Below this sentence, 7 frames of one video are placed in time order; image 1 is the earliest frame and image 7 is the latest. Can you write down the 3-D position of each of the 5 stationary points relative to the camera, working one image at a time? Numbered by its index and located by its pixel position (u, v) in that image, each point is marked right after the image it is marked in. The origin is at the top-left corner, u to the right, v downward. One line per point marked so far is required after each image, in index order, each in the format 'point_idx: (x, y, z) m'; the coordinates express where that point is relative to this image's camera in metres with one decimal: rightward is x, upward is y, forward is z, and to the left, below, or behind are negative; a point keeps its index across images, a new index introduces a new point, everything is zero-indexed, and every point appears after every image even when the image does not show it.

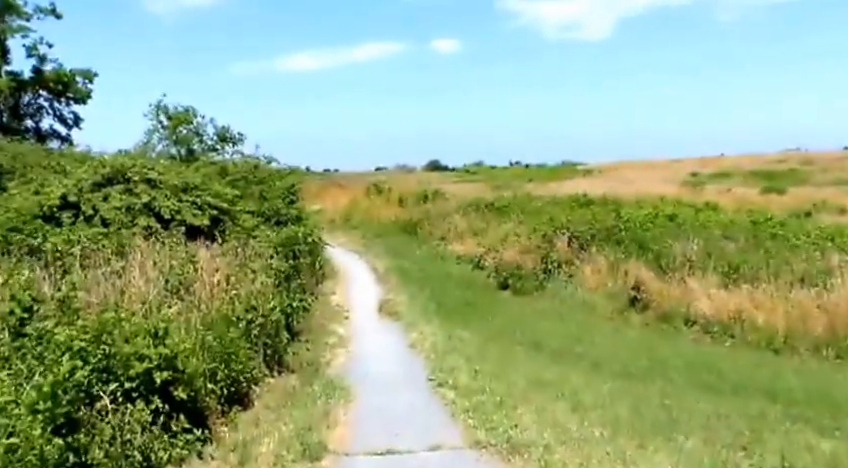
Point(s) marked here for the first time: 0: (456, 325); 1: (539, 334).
0: (+0.7, -2.0, +18.5) m
1: (+2.4, -2.1, +17.8) m
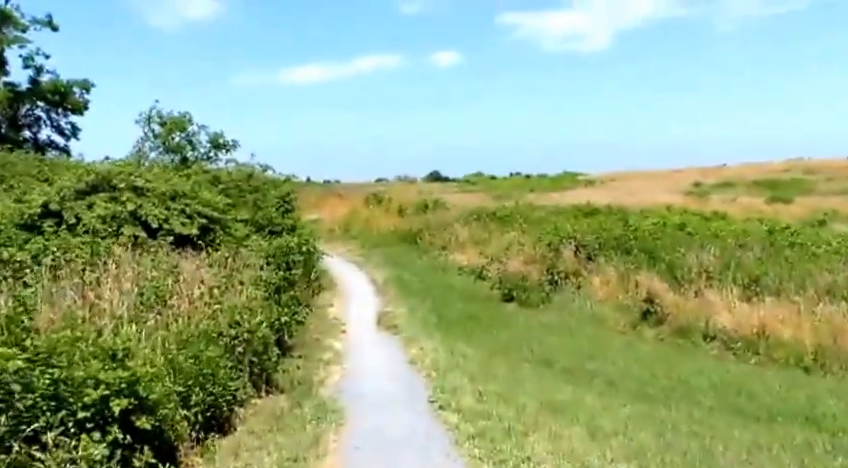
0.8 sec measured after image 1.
0: (+0.7, -2.2, +17.4) m
1: (+2.5, -2.3, +16.7) m
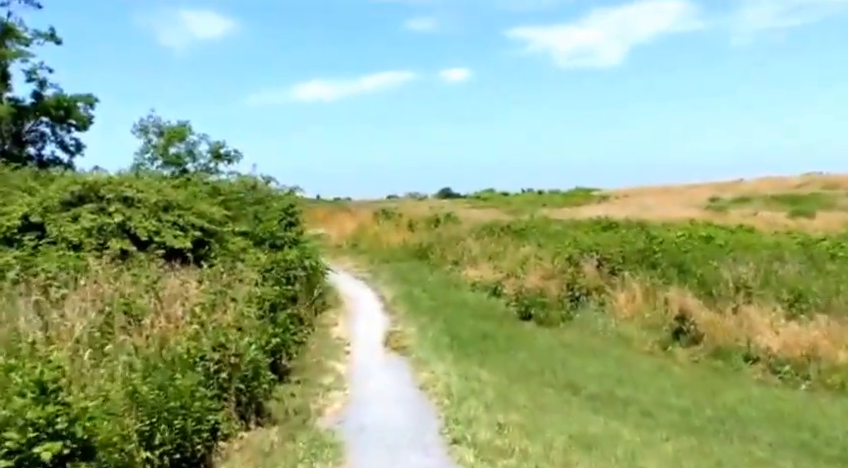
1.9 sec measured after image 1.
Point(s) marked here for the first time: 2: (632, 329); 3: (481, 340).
0: (+0.9, -2.4, +15.9) m
1: (+2.7, -2.5, +15.1) m
2: (+4.6, -2.1, +18.4) m
3: (+1.3, -2.3, +18.6) m
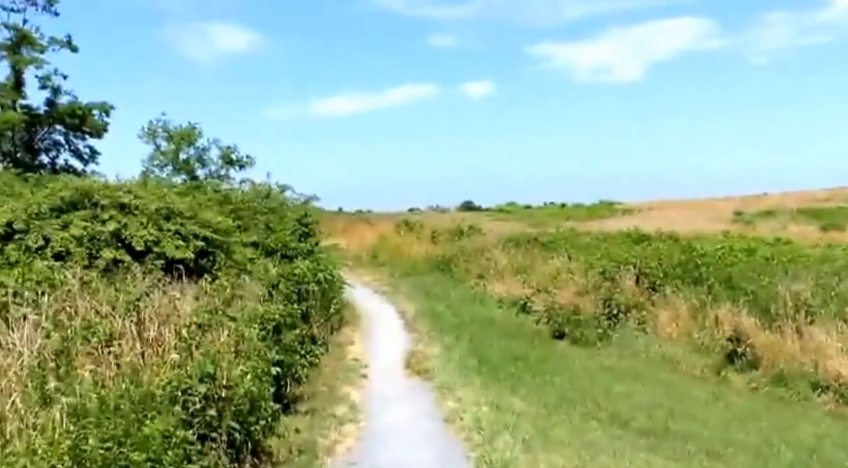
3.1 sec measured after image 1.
0: (+1.3, -2.6, +14.1) m
1: (+3.1, -2.7, +13.3) m
2: (+5.1, -2.3, +16.6) m
3: (+1.8, -2.6, +16.9) m
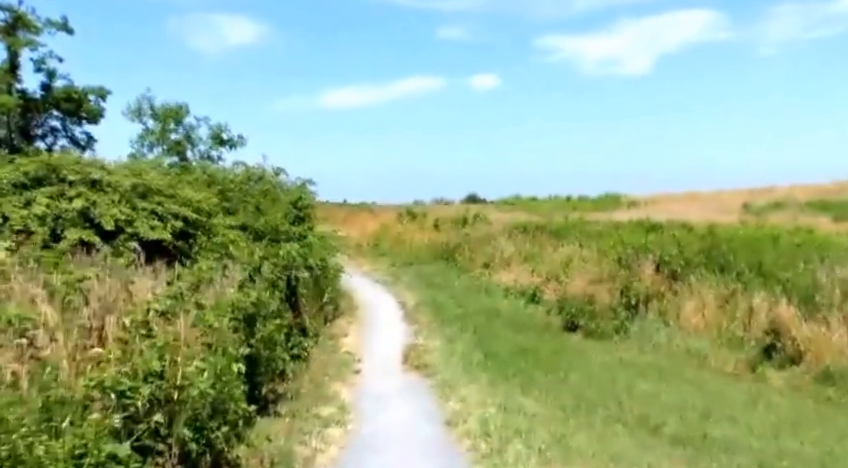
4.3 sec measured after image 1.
0: (+1.3, -2.3, +12.5) m
1: (+3.0, -2.4, +11.7) m
2: (+5.1, -2.0, +14.9) m
3: (+1.8, -2.2, +15.3) m
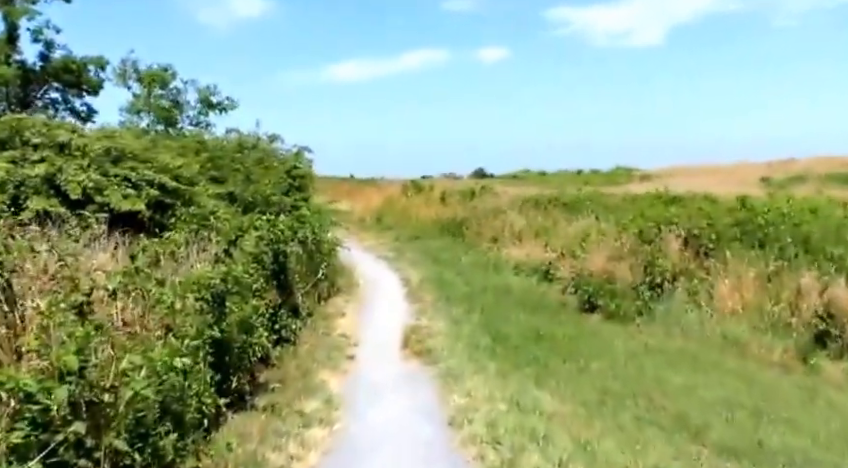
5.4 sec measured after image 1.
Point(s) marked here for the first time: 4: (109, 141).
0: (+1.3, -1.9, +10.9) m
1: (+3.0, -2.0, +10.1) m
2: (+5.1, -1.5, +13.3) m
3: (+1.8, -1.7, +13.6) m
4: (-5.7, +1.7, +15.3) m
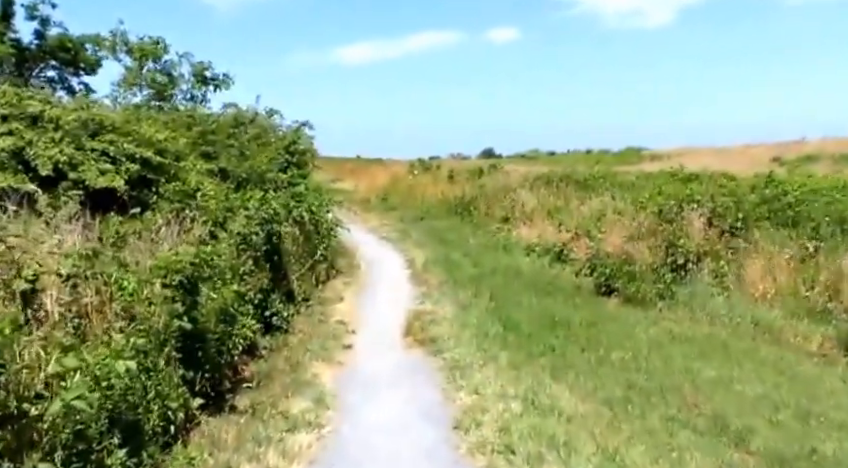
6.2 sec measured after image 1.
0: (+1.4, -1.6, +9.8) m
1: (+3.1, -1.7, +8.9) m
2: (+5.2, -1.2, +12.1) m
3: (+1.9, -1.4, +12.5) m
4: (-5.7, +2.0, +14.2) m
